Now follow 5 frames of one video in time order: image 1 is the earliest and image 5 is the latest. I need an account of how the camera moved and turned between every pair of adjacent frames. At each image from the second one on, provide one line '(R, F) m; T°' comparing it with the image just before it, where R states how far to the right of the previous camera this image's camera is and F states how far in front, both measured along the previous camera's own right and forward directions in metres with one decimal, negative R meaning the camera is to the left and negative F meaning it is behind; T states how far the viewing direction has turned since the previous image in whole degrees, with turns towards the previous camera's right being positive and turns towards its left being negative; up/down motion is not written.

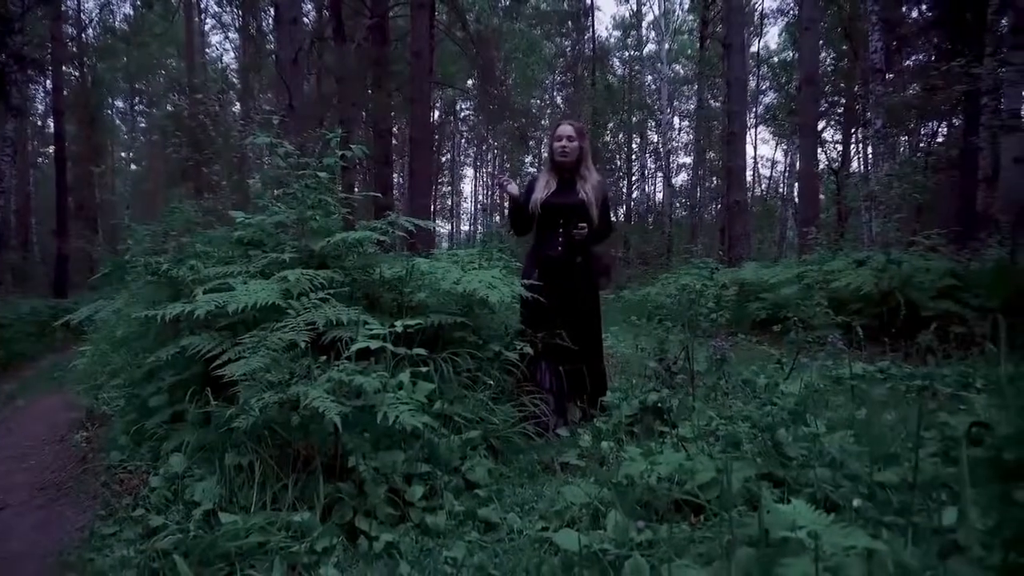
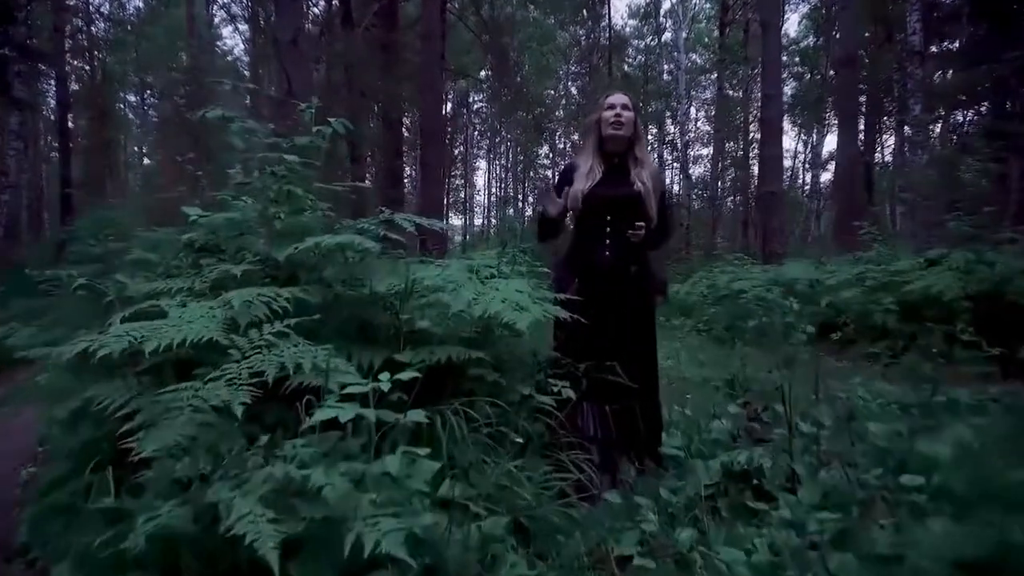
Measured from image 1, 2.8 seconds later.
(-0.1, +1.1) m; -1°
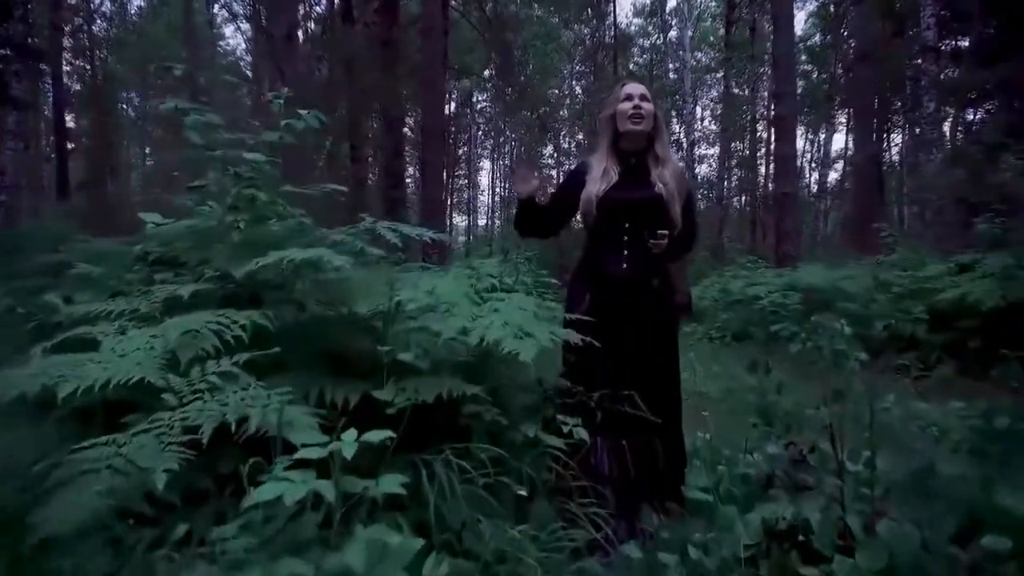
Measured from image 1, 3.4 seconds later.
(0.0, +0.5) m; 0°
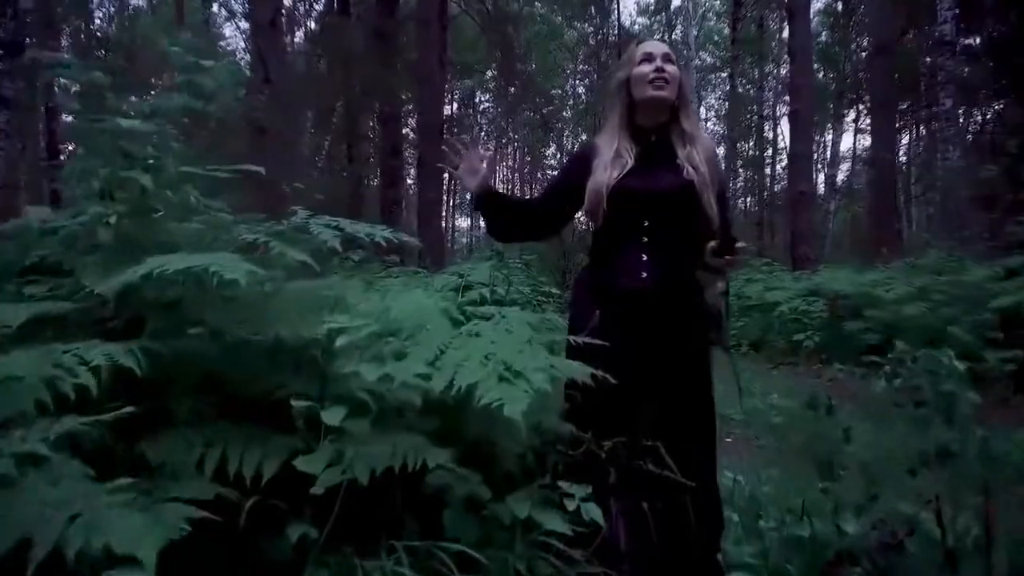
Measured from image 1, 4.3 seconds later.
(0.0, +0.8) m; 0°
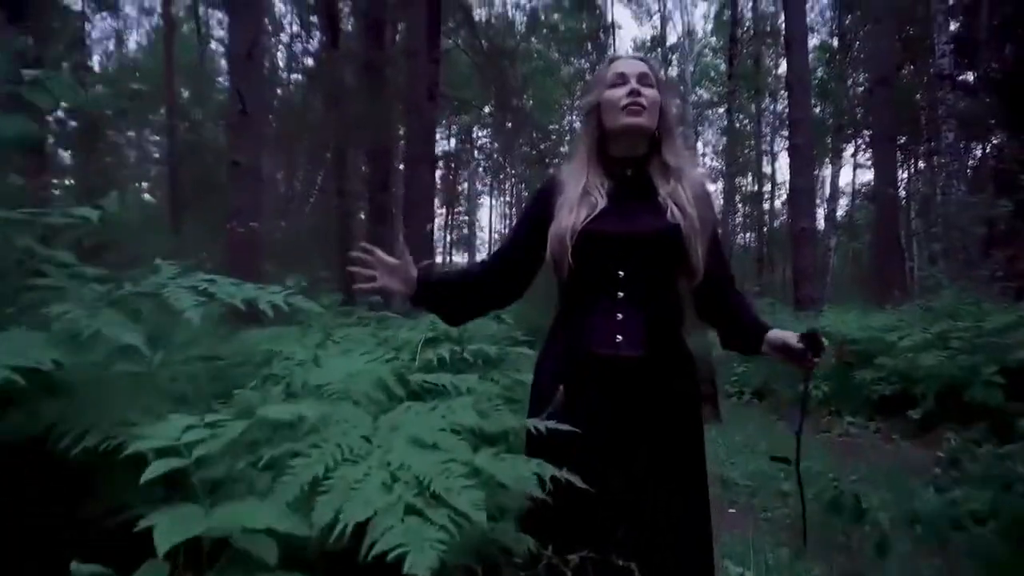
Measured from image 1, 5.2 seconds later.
(+0.1, +0.6) m; 0°
